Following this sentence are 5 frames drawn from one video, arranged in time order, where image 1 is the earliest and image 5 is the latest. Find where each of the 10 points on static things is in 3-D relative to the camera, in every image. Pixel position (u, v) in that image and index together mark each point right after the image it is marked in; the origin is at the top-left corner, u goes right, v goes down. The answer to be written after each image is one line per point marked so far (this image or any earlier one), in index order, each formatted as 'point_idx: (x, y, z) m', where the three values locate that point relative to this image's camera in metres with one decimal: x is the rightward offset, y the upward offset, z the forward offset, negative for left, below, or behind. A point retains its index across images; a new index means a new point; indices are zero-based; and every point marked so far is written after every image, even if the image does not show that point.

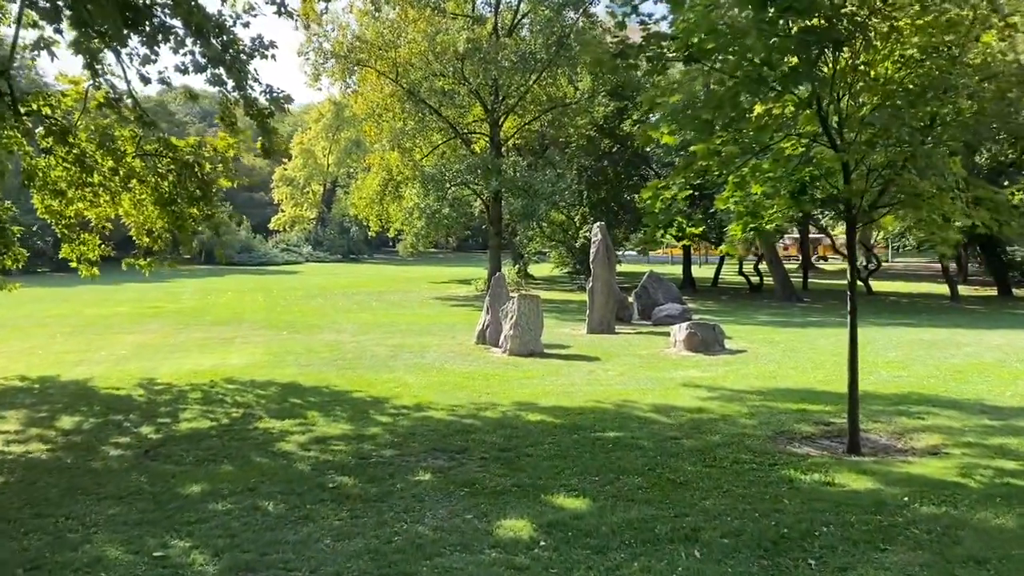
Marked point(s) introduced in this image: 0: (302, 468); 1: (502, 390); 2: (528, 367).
0: (-1.6, -1.4, +6.2) m
1: (-0.1, -1.2, +9.7) m
2: (+0.2, -1.1, +11.6) m
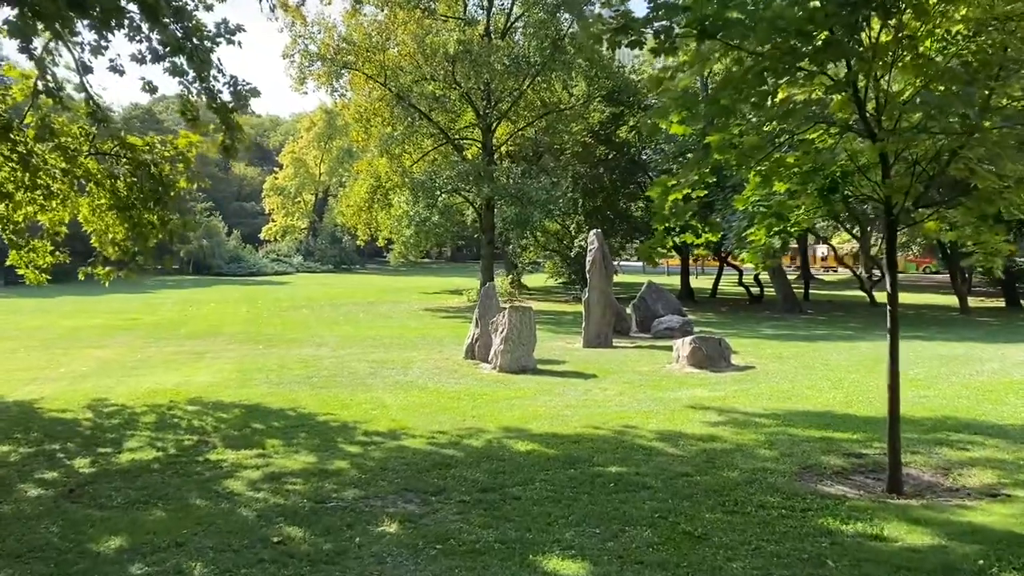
0: (-1.7, -1.4, +5.2) m
1: (-0.2, -1.3, +8.7) m
2: (+0.1, -1.3, +10.6) m
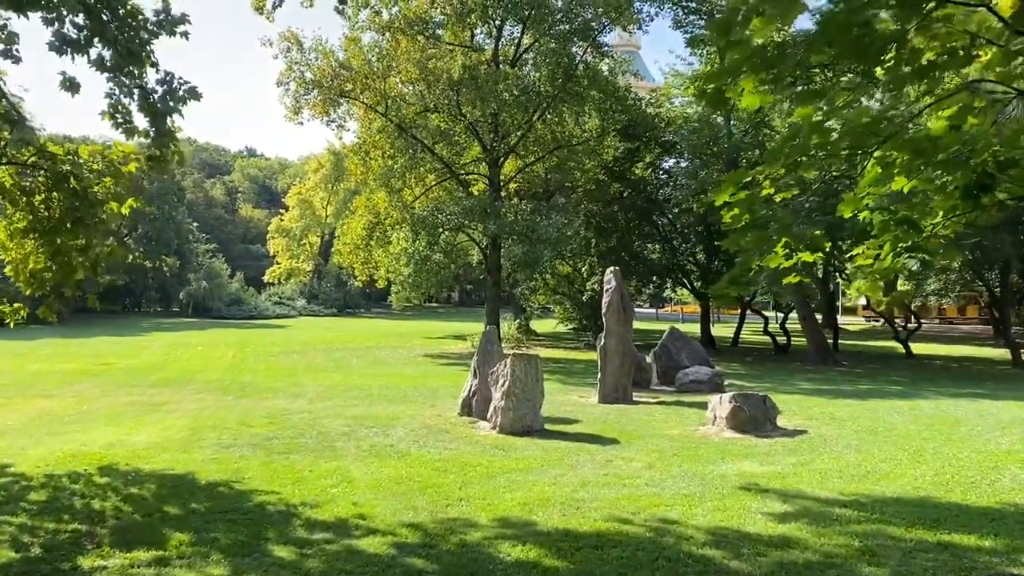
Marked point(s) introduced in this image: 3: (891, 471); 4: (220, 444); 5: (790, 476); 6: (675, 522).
0: (-1.8, -1.6, +3.2) m
1: (-0.3, -1.7, +6.7) m
2: (+0.1, -1.7, +8.6) m
3: (+3.5, -1.7, +7.6) m
4: (-3.3, -1.8, +9.2) m
5: (+2.5, -1.7, +7.4) m
6: (+1.2, -1.7, +5.8) m
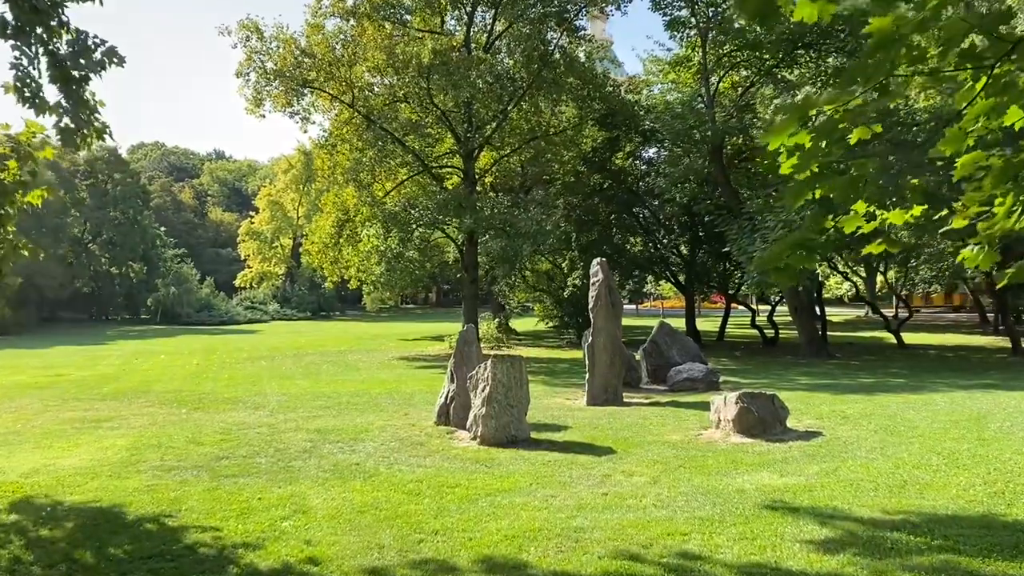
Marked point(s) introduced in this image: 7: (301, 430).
0: (-1.8, -1.6, +2.1) m
1: (-0.4, -1.6, +5.6) m
2: (-0.1, -1.7, +7.5) m
3: (+3.4, -1.6, +6.6) m
4: (-3.5, -1.8, +8.1) m
5: (+2.4, -1.6, +6.4) m
6: (+1.1, -1.6, +4.8) m
7: (-2.6, -1.8, +10.1) m
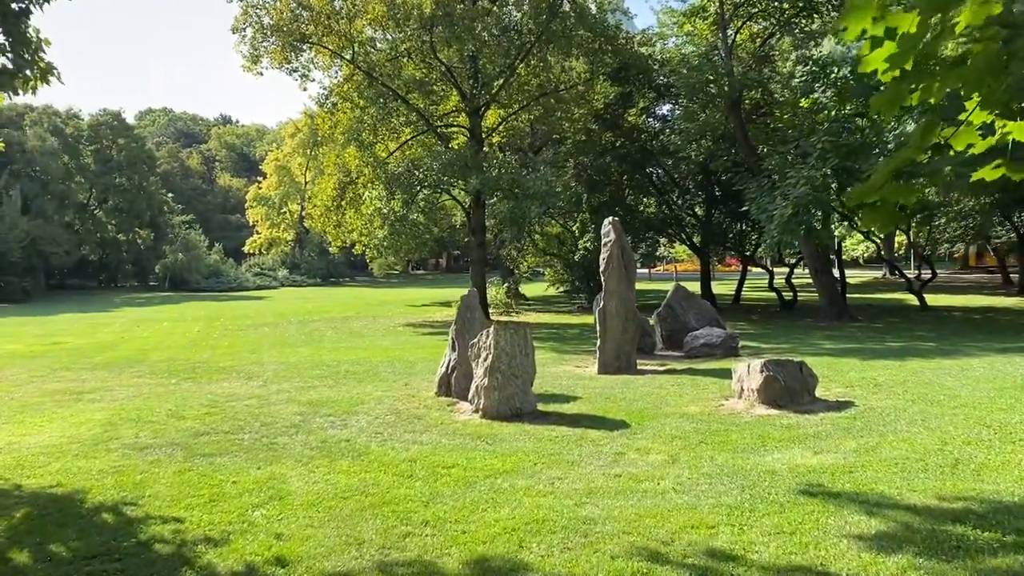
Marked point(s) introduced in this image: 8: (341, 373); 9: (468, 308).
0: (-1.8, -1.5, +1.4) m
1: (-0.4, -1.4, +4.9) m
2: (0.0, -1.3, +6.8) m
3: (+3.4, -1.2, +5.9) m
4: (-3.4, -1.4, +7.4) m
5: (+2.4, -1.3, +5.7) m
6: (+1.1, -1.3, +4.1) m
7: (-2.5, -1.3, +9.4) m
8: (-2.5, -1.3, +12.0) m
9: (-0.5, -0.2, +10.0) m
